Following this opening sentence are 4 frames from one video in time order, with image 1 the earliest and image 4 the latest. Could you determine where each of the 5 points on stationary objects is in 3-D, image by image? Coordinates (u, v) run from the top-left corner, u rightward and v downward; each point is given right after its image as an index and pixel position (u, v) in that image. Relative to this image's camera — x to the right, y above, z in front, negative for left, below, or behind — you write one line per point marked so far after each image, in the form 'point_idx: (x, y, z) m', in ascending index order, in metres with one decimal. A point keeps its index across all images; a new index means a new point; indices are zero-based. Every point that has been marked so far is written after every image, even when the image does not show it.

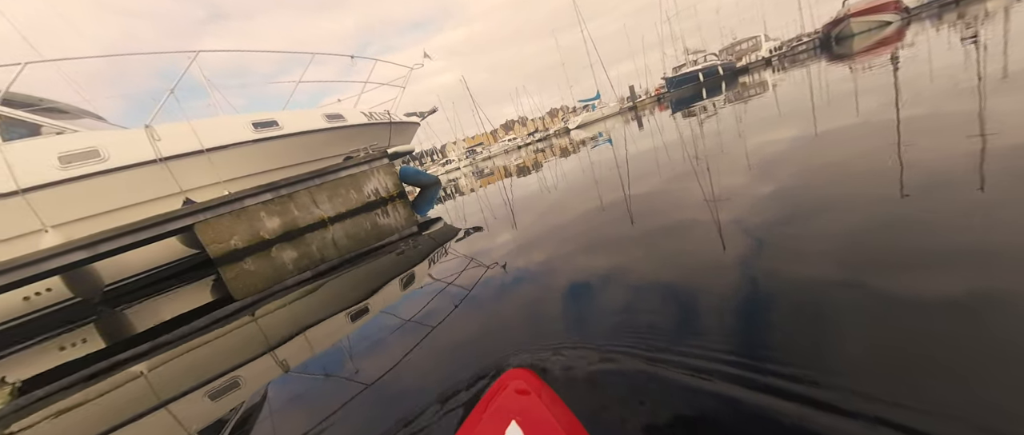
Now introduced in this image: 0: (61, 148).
0: (-2.7, +0.4, +2.1) m
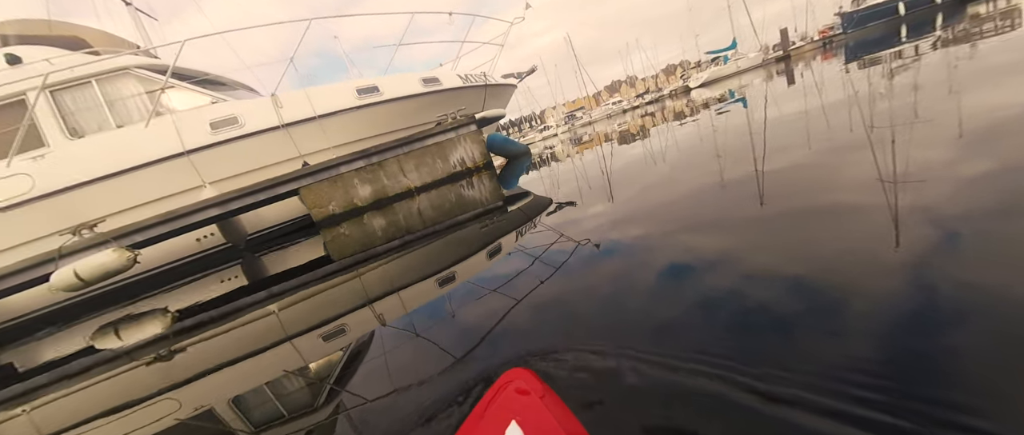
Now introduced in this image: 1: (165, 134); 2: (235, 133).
0: (-2.1, +0.7, +2.4) m
1: (-2.4, +0.6, +2.3) m
2: (-1.9, +0.6, +2.4) m
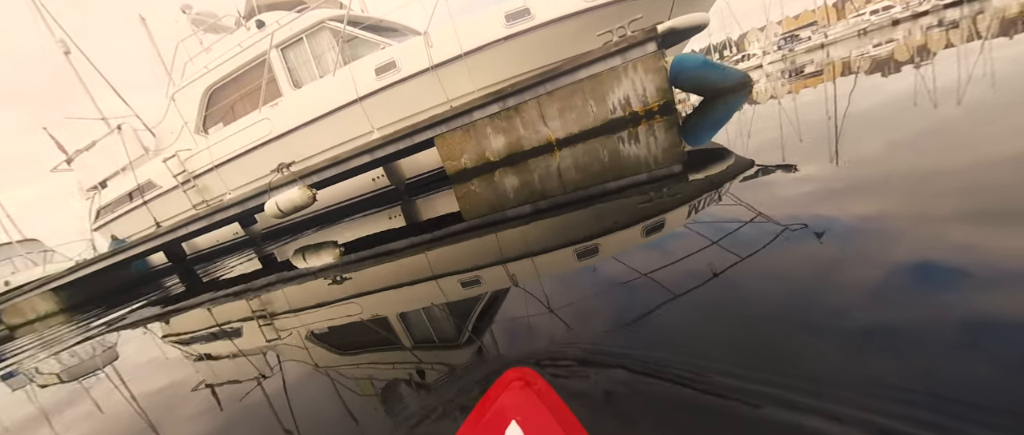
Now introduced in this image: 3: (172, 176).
0: (-1.0, +1.1, +2.5) m
1: (-1.2, +1.0, +2.5) m
2: (-0.8, +1.0, +2.4) m
3: (-3.1, +0.4, +3.2) m
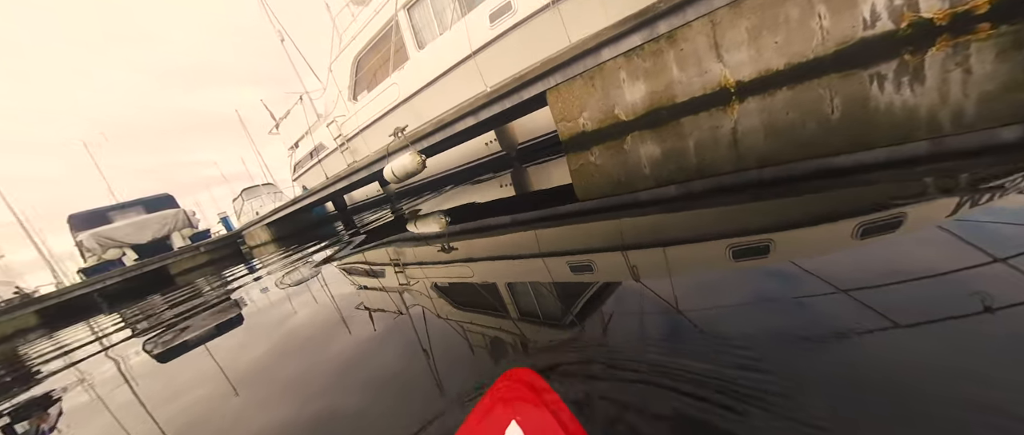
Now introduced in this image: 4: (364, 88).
0: (-0.1, +1.3, +2.2) m
1: (-0.3, +1.2, +2.4) m
2: (0.0, +1.2, +2.1) m
3: (-2.0, +0.9, +3.7) m
4: (-1.4, +1.2, +3.3) m
